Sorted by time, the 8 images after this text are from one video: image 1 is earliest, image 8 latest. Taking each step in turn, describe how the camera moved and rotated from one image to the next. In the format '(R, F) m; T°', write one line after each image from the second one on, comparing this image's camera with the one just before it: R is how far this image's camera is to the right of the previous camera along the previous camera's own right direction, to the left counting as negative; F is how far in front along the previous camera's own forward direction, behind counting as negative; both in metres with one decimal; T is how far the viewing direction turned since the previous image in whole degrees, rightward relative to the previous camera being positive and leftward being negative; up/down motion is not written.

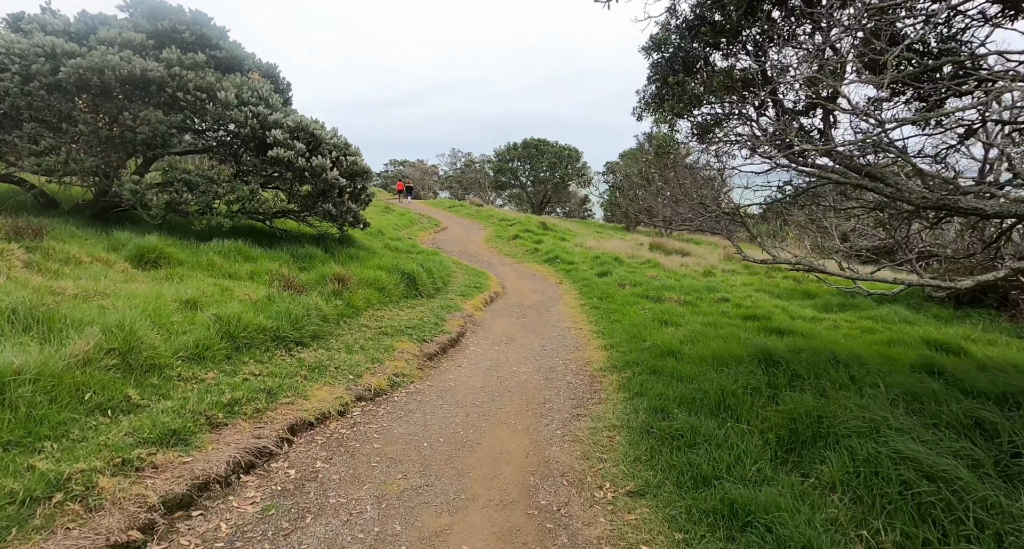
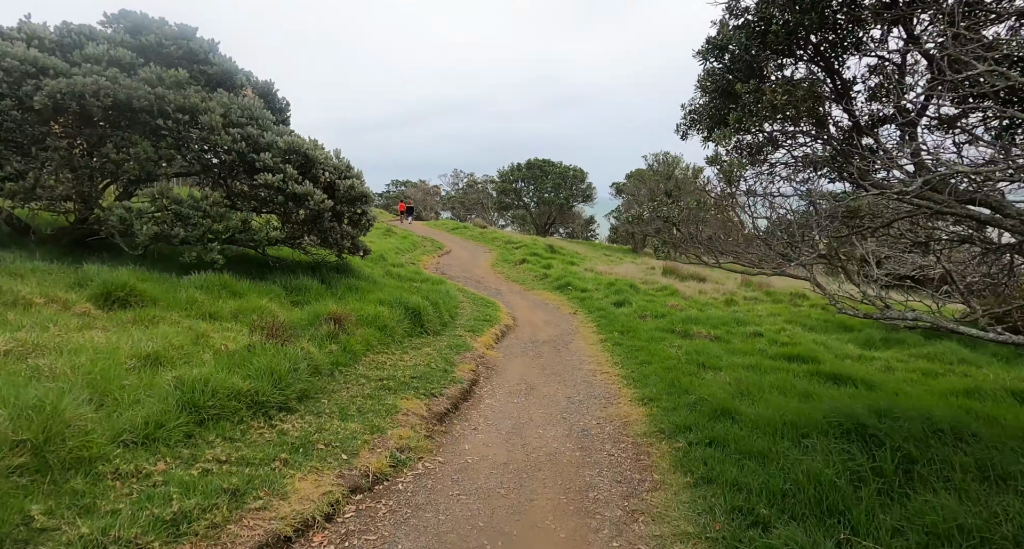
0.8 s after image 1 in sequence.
(-0.2, +1.0) m; 0°
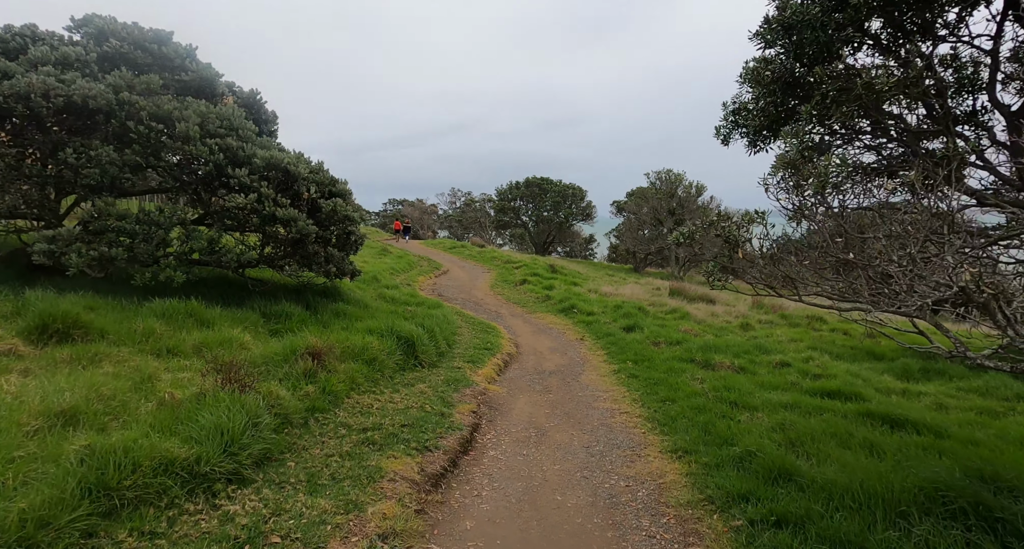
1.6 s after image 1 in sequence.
(-0.1, +1.0) m; 0°
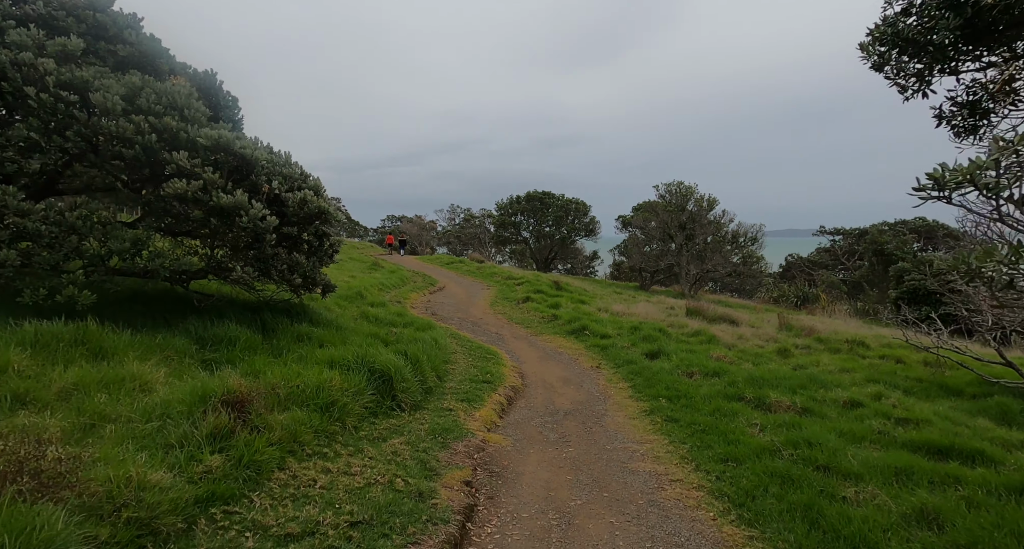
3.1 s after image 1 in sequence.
(-0.1, +2.0) m; 0°
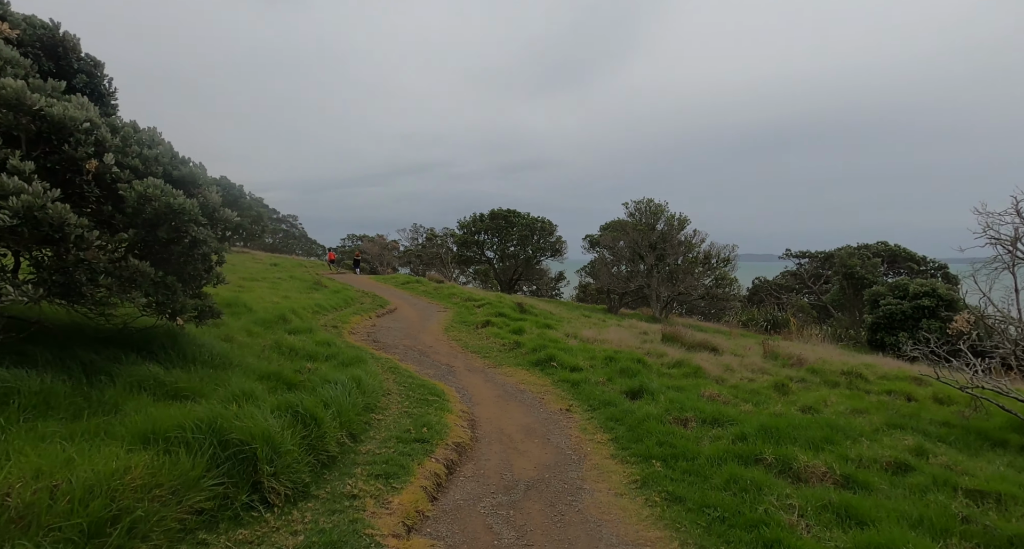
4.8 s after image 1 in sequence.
(+0.2, +2.2) m; +3°
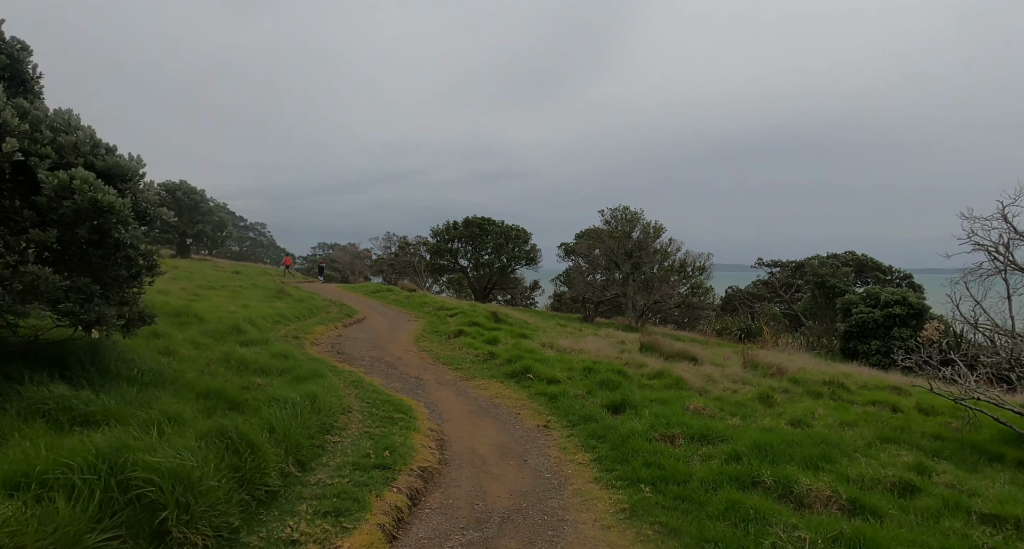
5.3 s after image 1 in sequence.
(0.0, +0.7) m; +2°
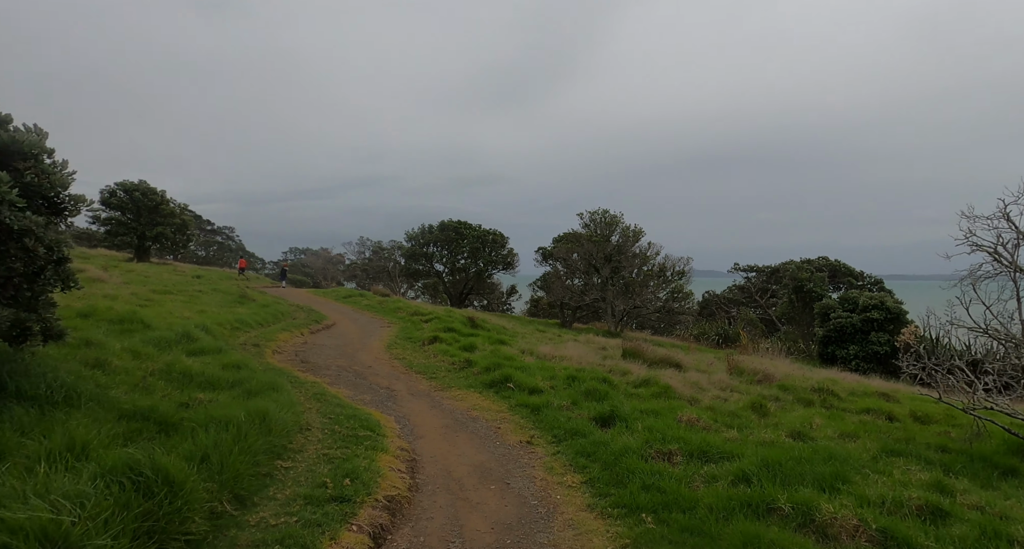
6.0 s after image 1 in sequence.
(0.0, +0.8) m; +2°
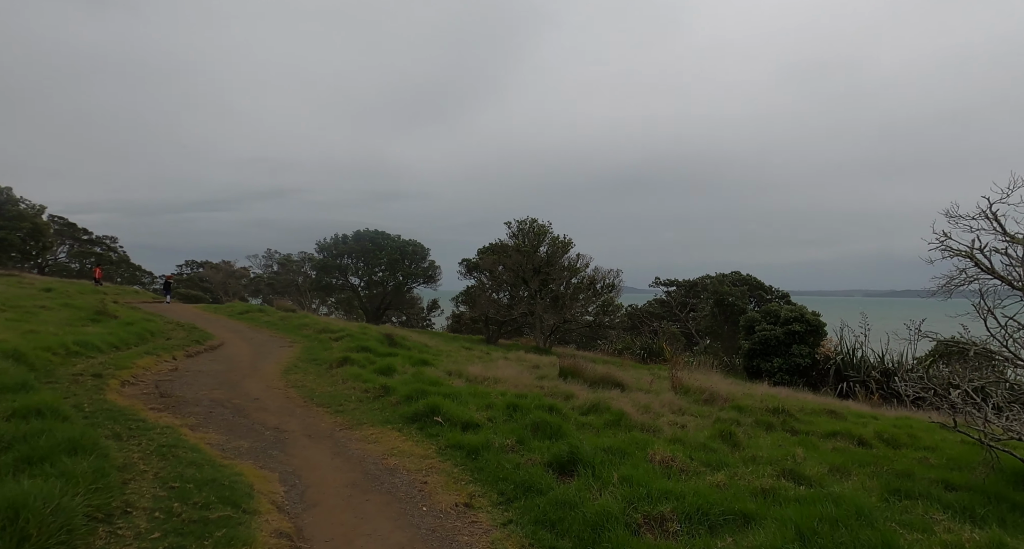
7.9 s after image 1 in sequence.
(-0.1, +2.1) m; +8°
